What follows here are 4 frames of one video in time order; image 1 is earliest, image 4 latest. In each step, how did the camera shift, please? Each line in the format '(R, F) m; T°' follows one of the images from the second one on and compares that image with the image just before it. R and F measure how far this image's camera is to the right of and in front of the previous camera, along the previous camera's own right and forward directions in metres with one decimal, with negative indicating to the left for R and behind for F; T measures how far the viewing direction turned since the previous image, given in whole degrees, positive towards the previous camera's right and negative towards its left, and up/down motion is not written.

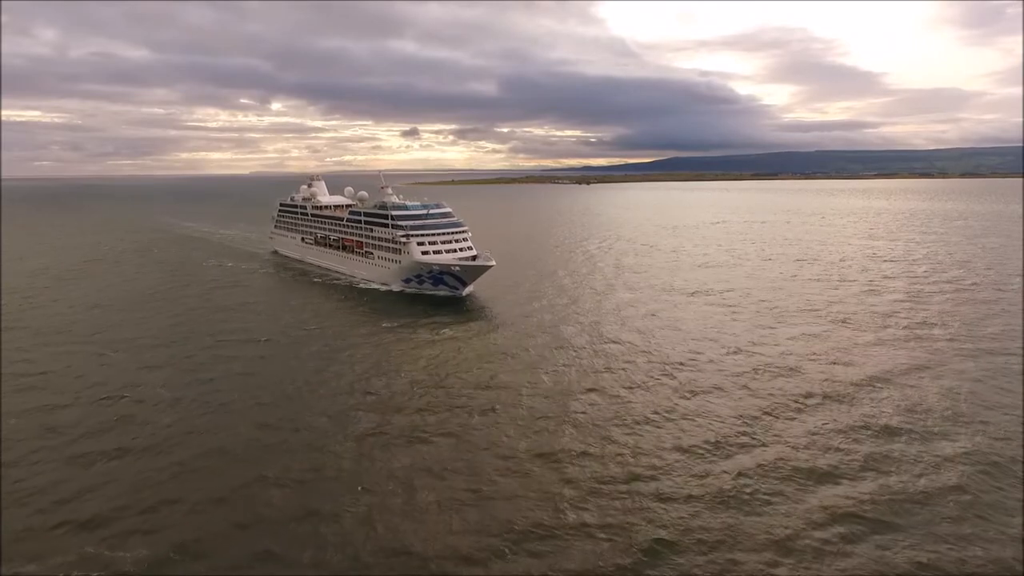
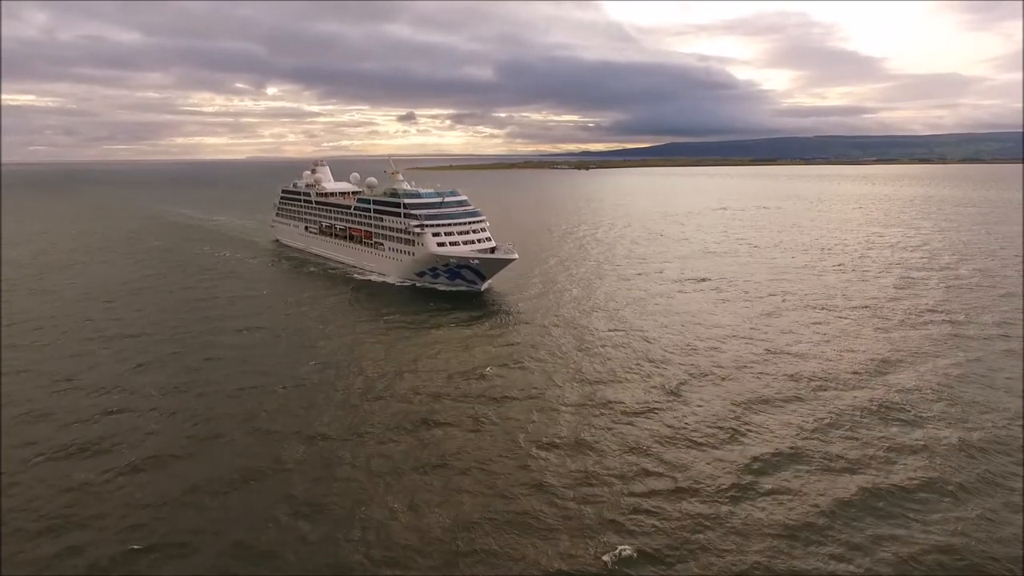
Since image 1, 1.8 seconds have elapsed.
(-0.4, +0.5) m; 0°
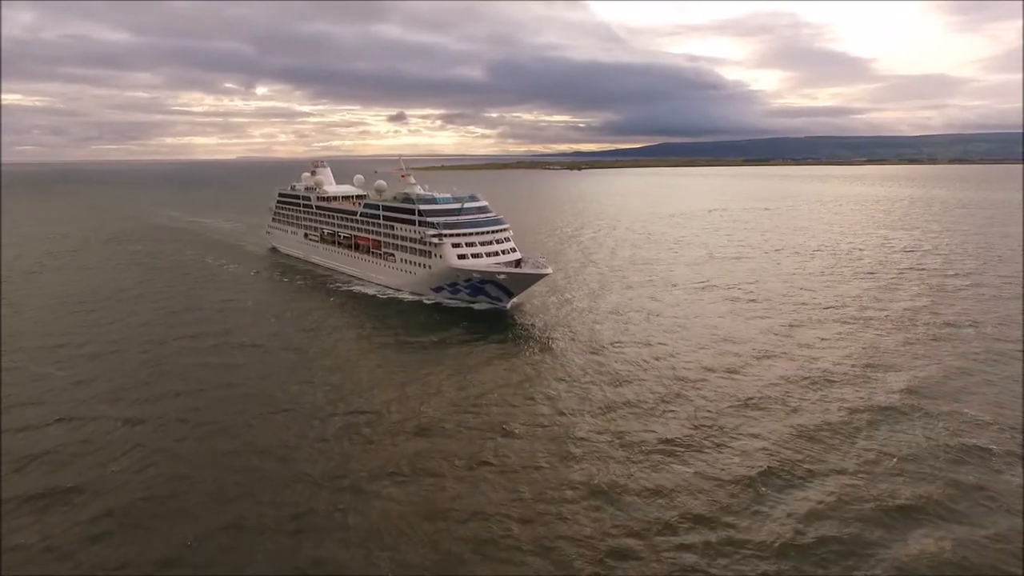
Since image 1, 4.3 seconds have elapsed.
(-1.5, +1.0) m; +1°
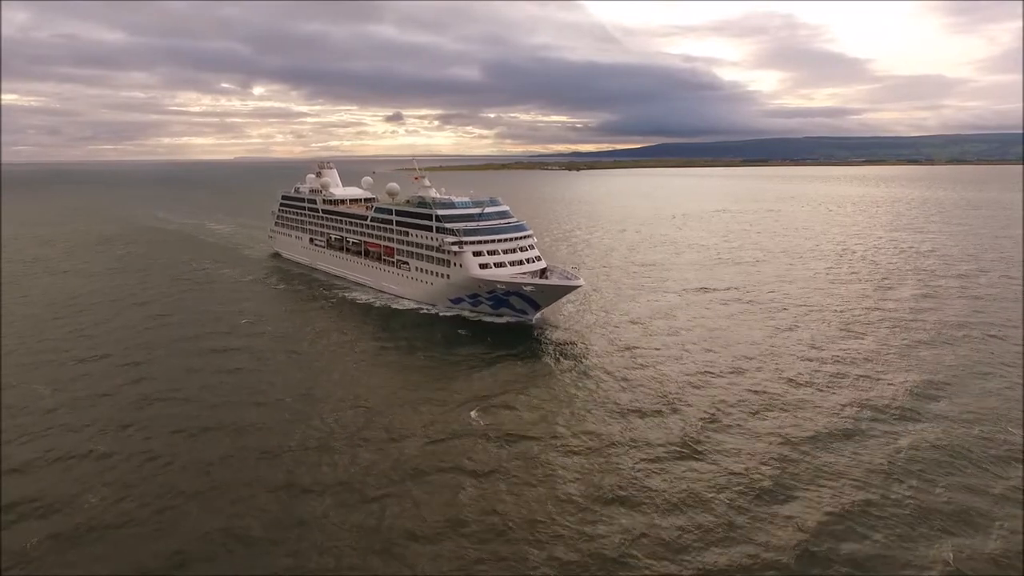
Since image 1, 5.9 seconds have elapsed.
(-0.8, +1.6) m; 0°
